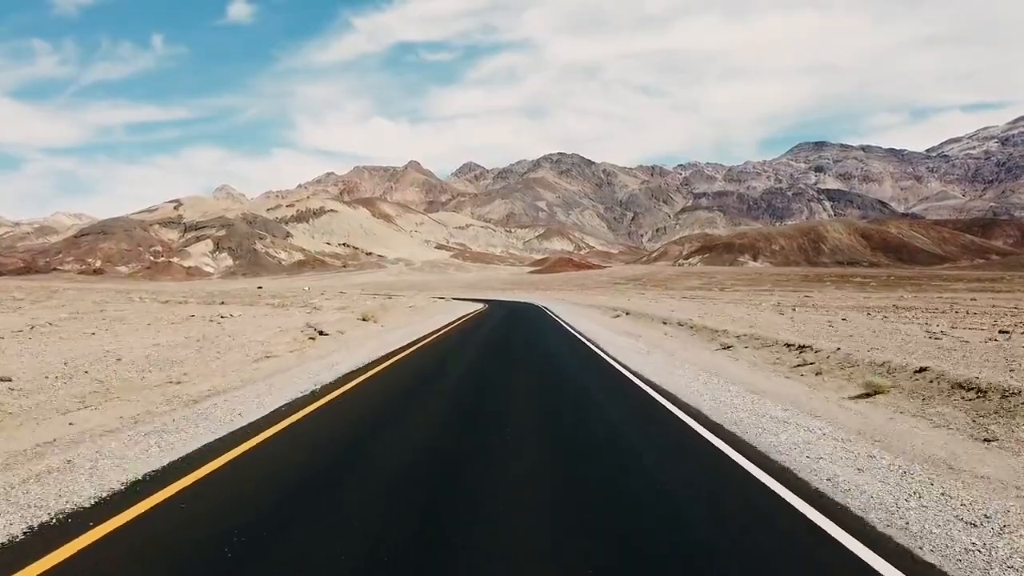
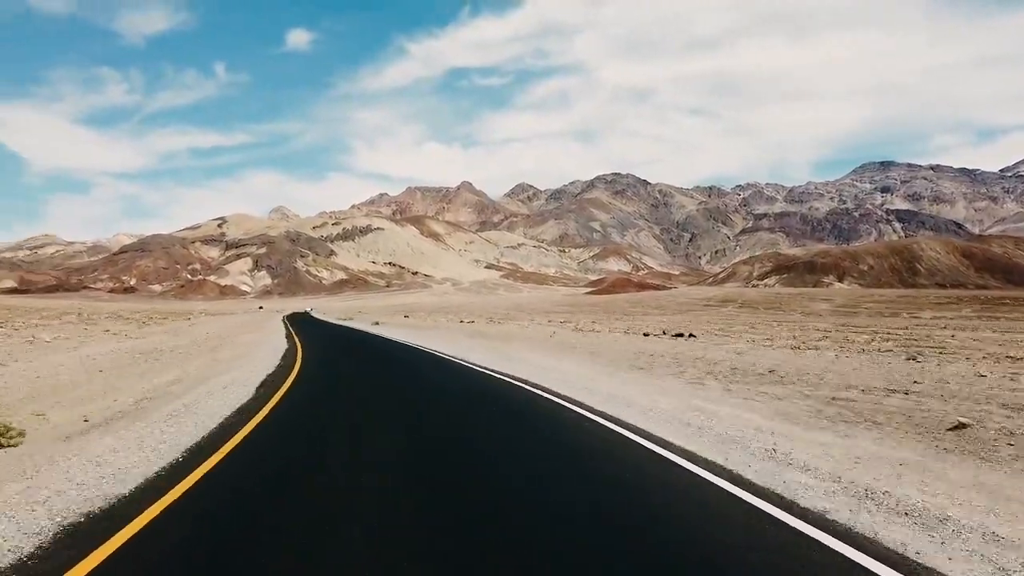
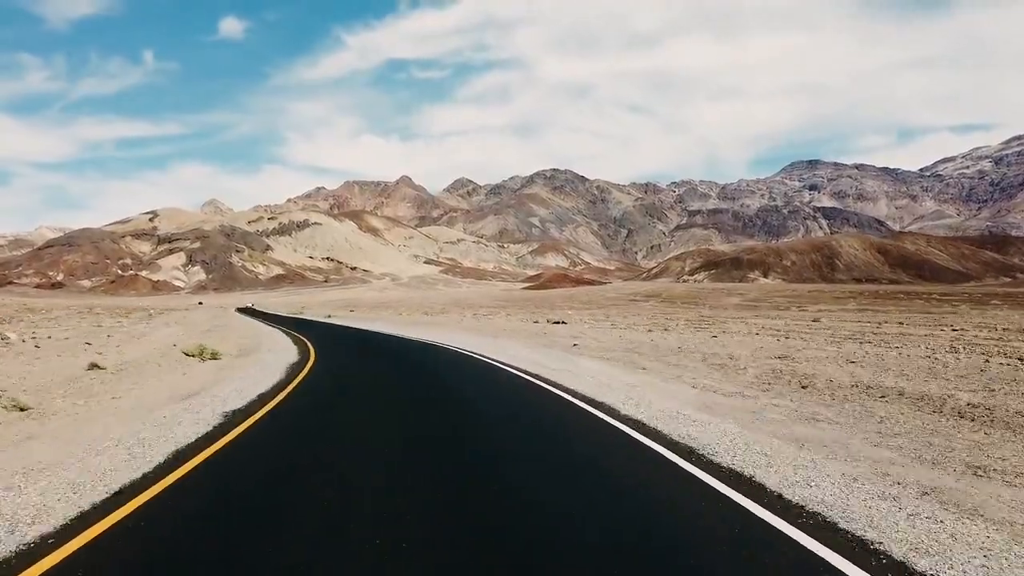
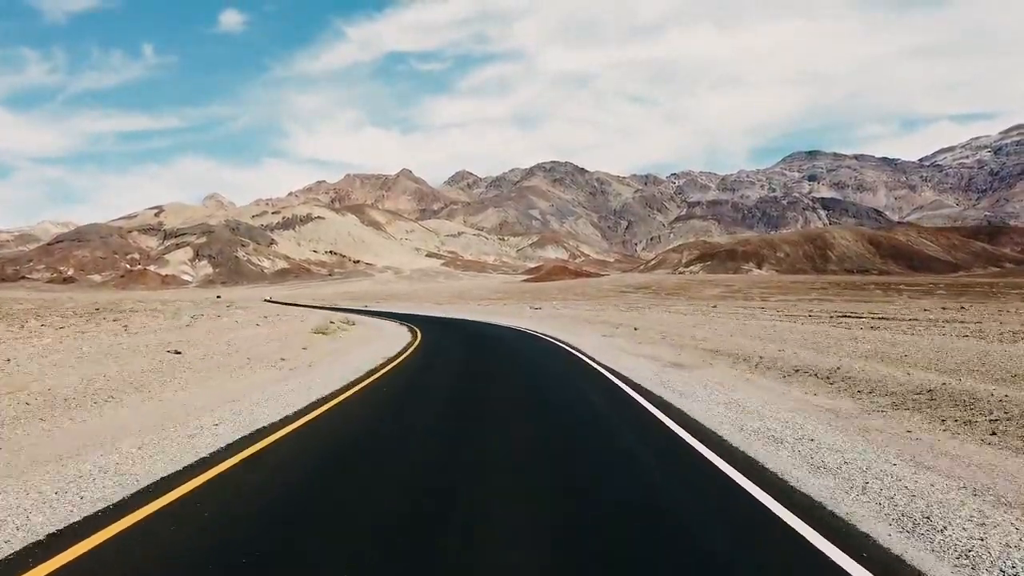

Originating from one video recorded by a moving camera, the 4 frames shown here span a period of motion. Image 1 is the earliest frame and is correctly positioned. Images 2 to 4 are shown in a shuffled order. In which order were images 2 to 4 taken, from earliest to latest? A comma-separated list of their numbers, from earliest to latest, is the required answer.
4, 3, 2
